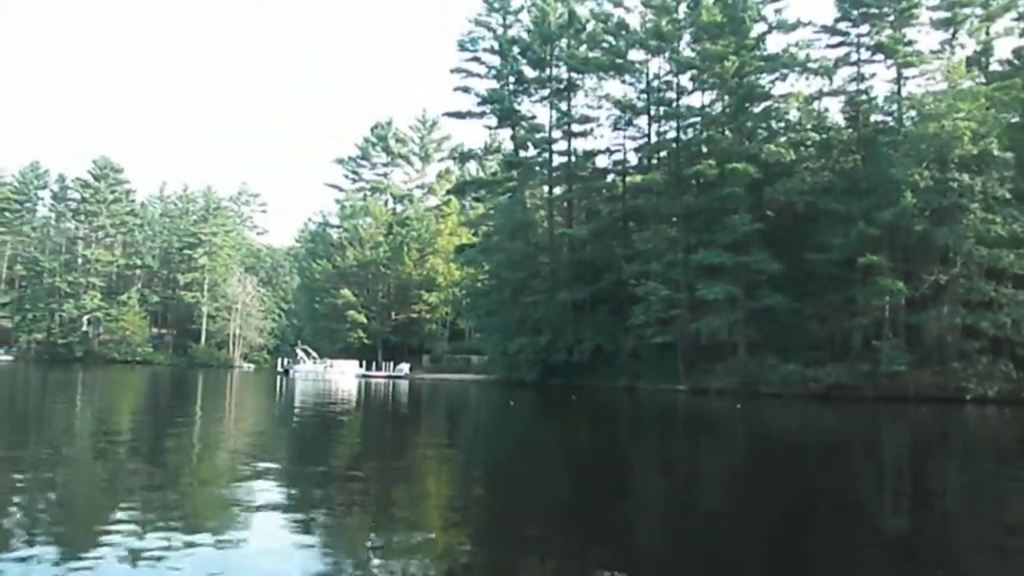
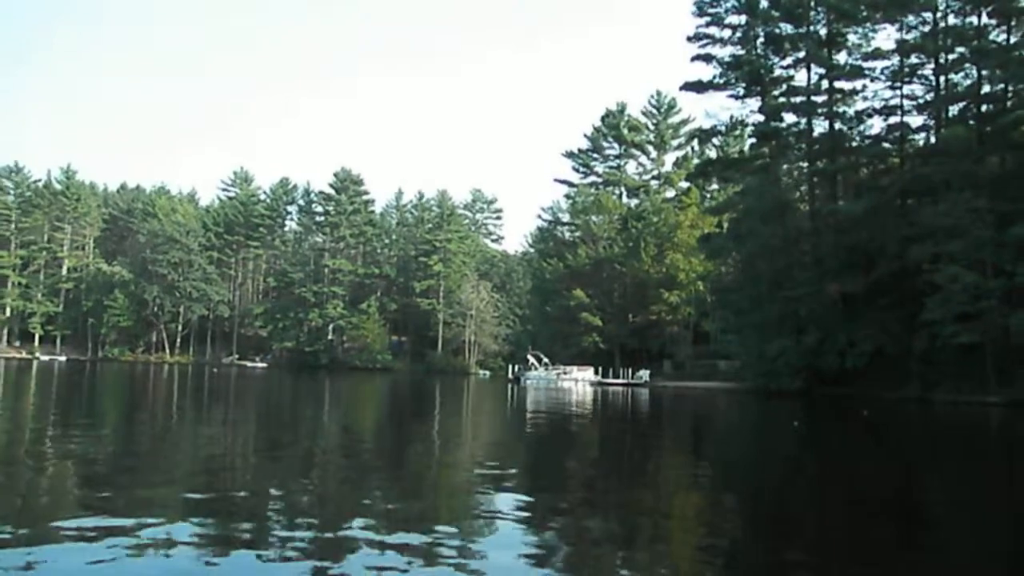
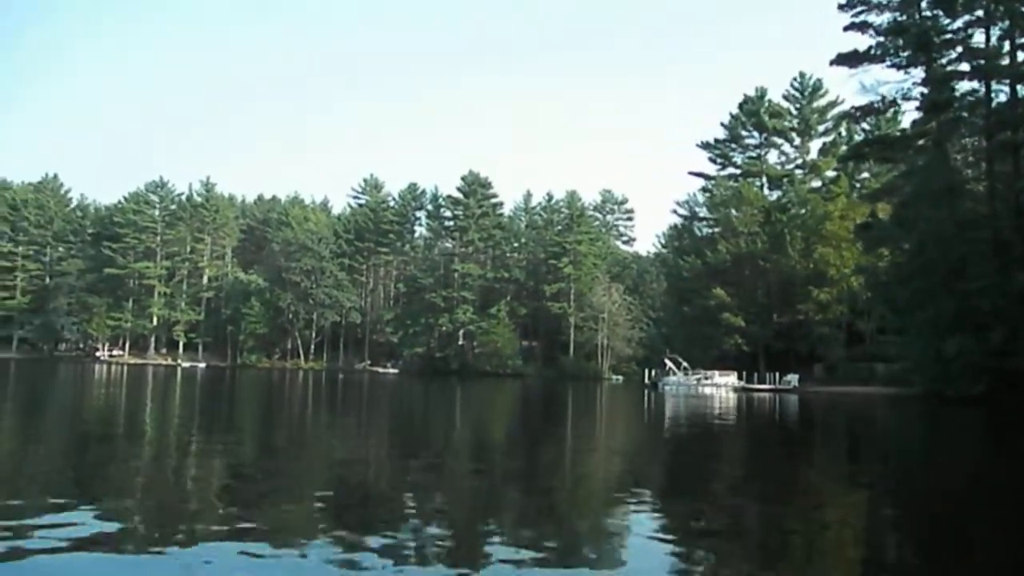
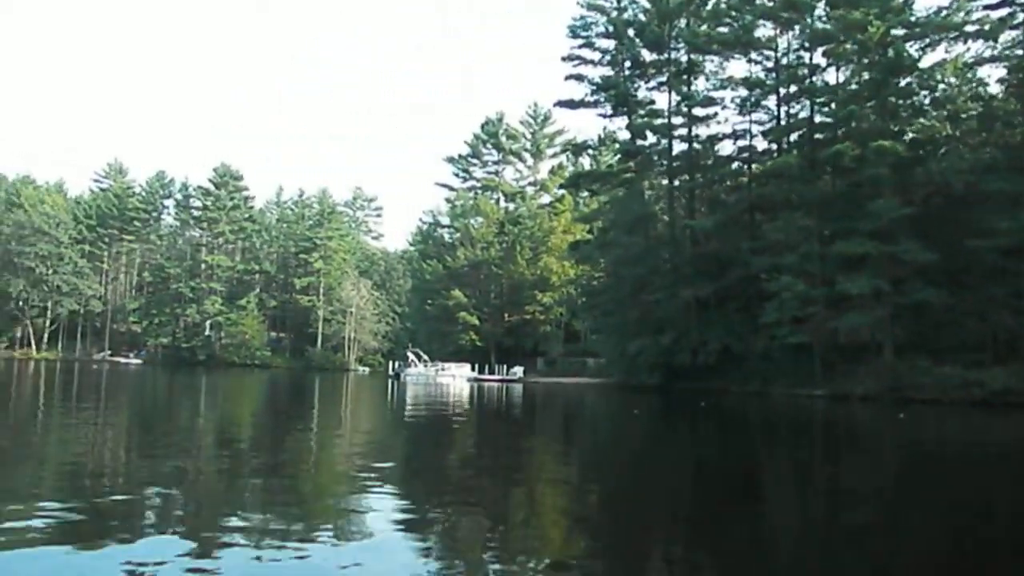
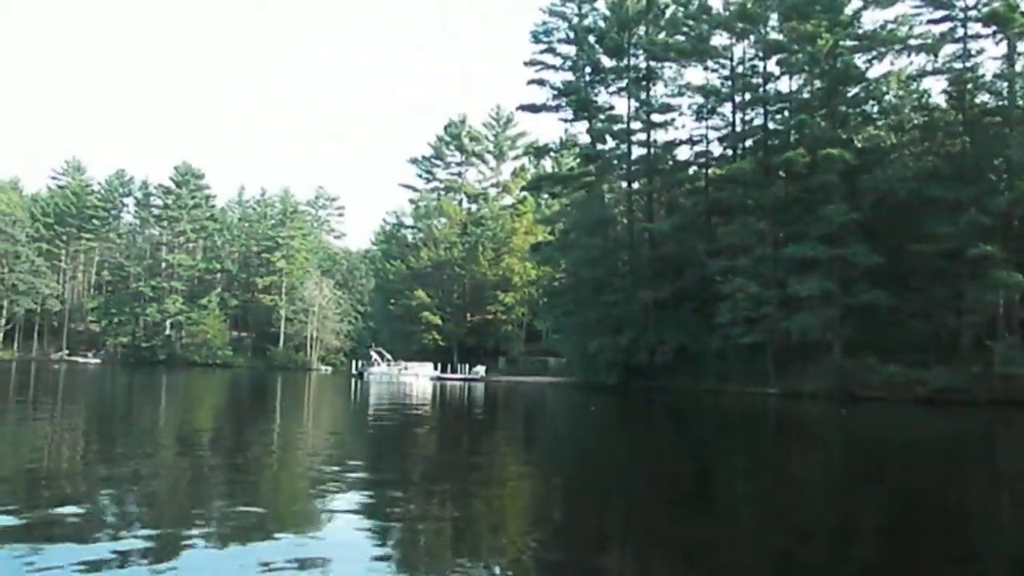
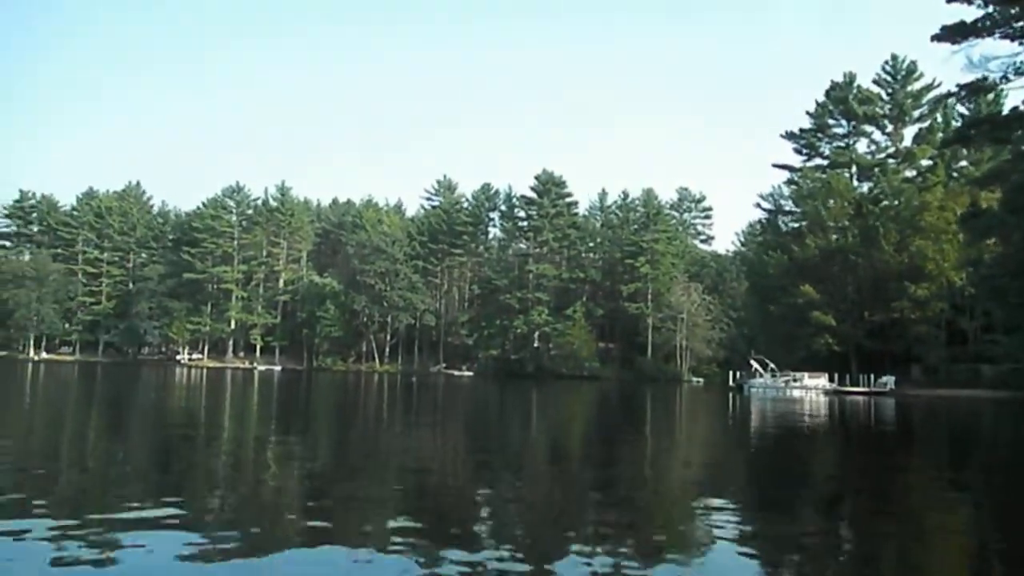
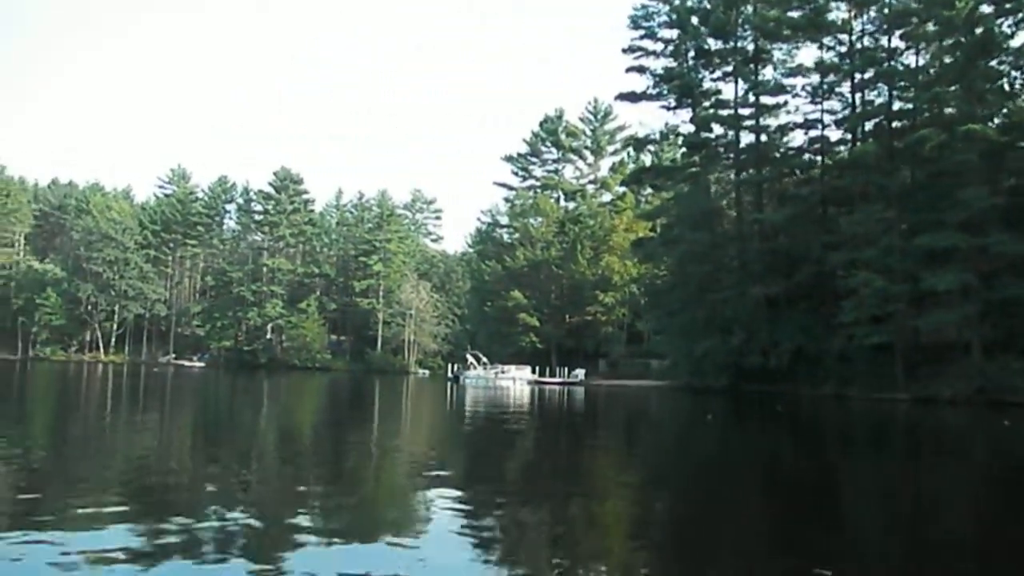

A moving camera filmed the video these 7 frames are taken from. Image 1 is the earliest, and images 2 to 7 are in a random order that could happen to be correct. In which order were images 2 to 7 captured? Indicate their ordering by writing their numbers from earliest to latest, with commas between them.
5, 4, 7, 2, 3, 6
